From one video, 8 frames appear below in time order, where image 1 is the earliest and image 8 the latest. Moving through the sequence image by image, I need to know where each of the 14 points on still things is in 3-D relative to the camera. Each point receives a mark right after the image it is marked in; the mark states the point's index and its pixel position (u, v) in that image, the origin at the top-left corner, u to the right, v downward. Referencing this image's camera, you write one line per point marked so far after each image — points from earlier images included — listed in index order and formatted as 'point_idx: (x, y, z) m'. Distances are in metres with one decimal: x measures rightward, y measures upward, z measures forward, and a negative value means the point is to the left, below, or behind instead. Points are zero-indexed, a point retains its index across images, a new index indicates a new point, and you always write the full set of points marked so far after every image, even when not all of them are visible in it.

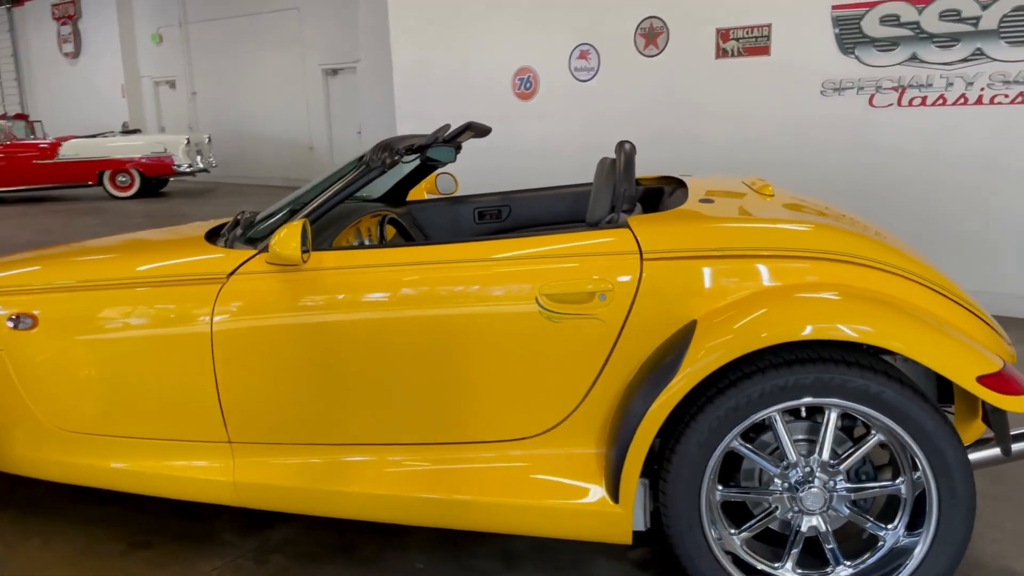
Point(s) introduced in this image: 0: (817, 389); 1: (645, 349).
0: (+0.7, -0.2, +1.9) m
1: (+0.4, -0.1, +2.0) m
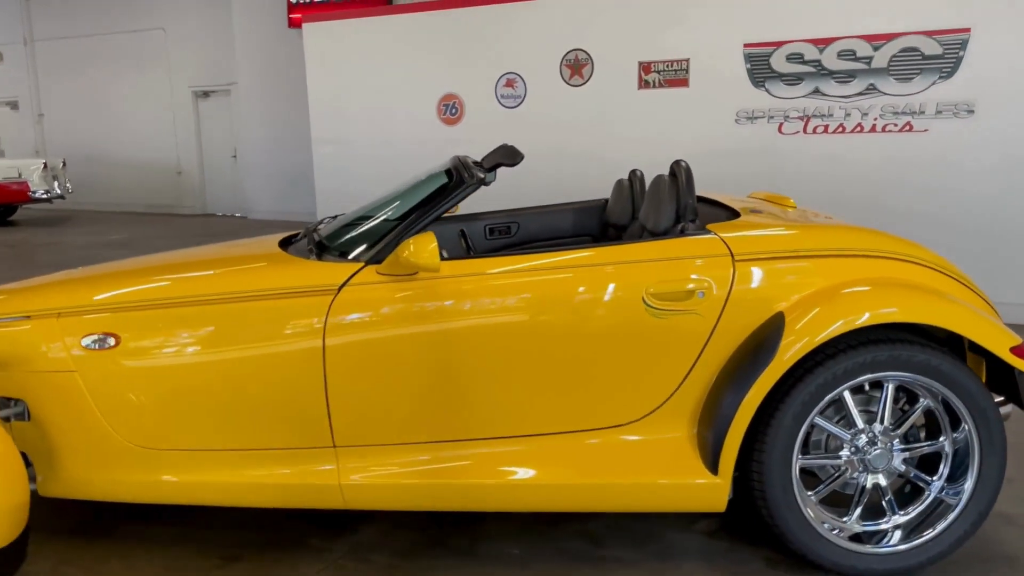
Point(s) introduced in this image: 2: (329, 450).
0: (+1.0, -0.2, +2.3) m
1: (+0.7, -0.1, +2.4) m
2: (-0.5, -0.5, +2.5) m
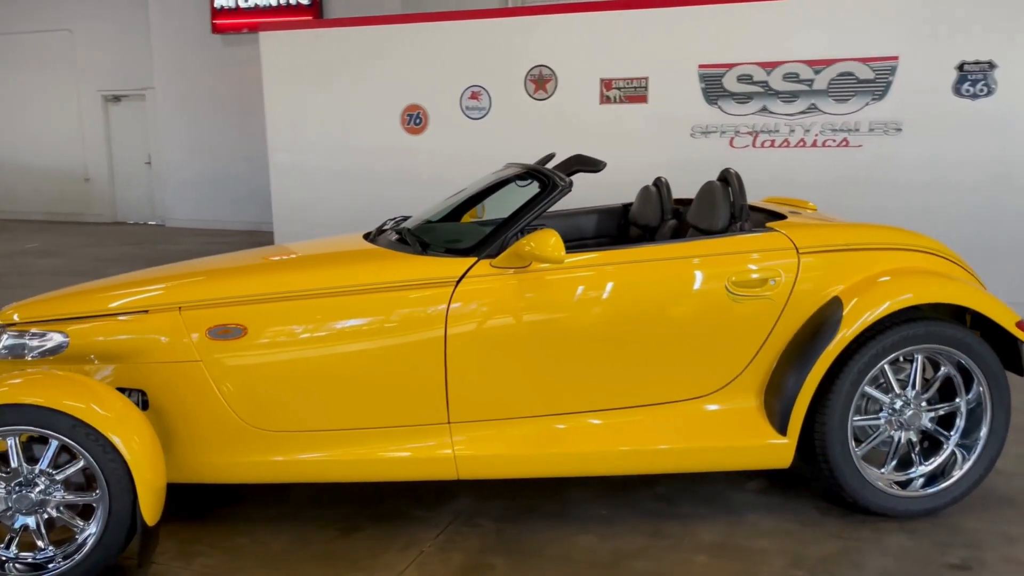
0: (+1.3, -0.2, +2.7) m
1: (+1.0, -0.1, +2.8) m
2: (-0.2, -0.4, +2.7) m
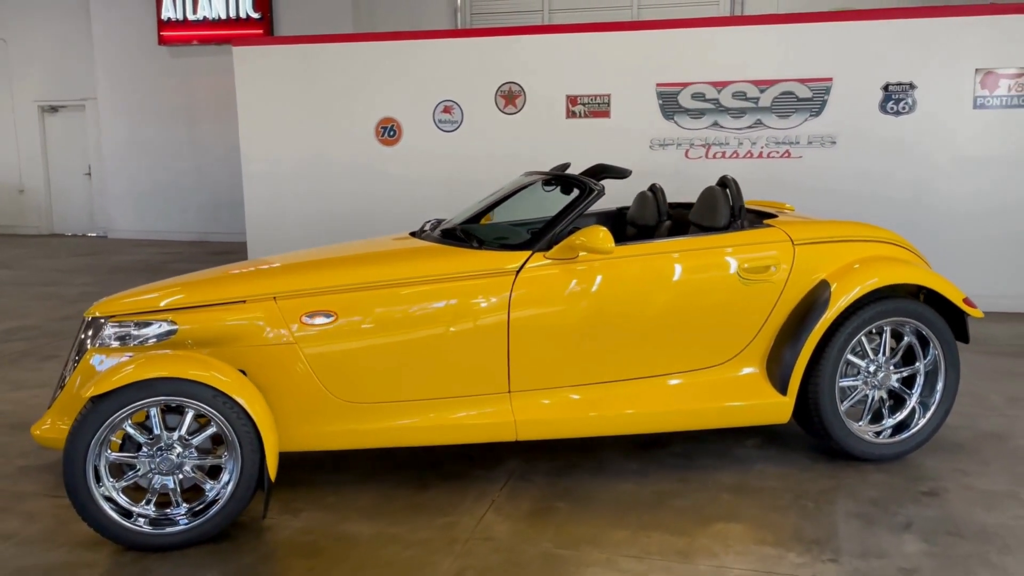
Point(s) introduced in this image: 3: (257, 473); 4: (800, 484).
0: (+1.5, -0.1, +3.4) m
1: (+1.1, 0.0, +3.4) m
2: (0.0, -0.4, +3.2) m
3: (-0.8, -0.6, +2.7) m
4: (+1.1, -0.7, +3.2) m
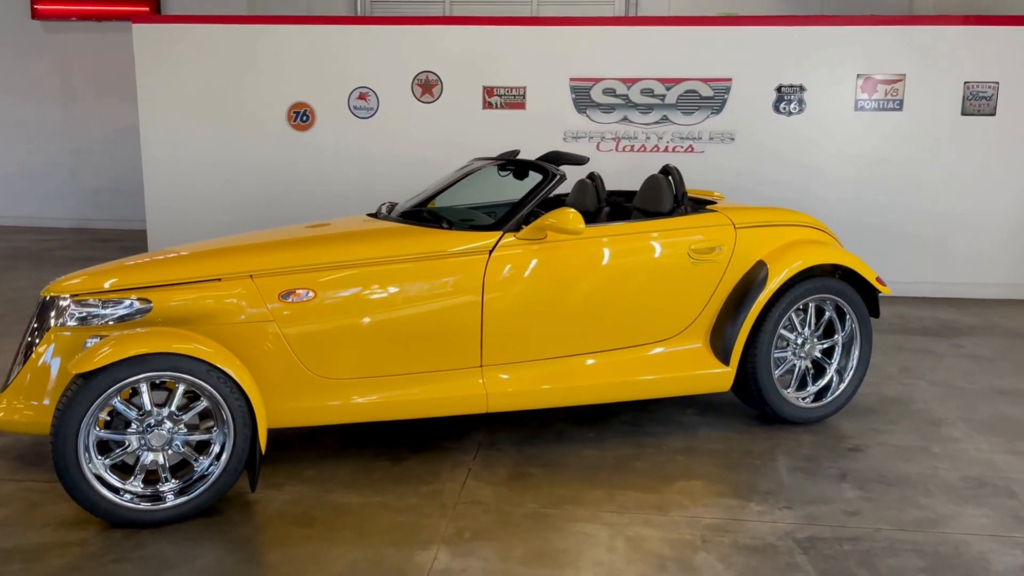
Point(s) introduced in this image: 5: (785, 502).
0: (+1.4, 0.0, +3.8) m
1: (+1.0, +0.1, +3.7) m
2: (-0.1, -0.3, +3.4) m
3: (-0.9, -0.5, +2.8) m
4: (+1.0, -0.7, +3.5) m
5: (+1.0, -0.8, +2.9) m
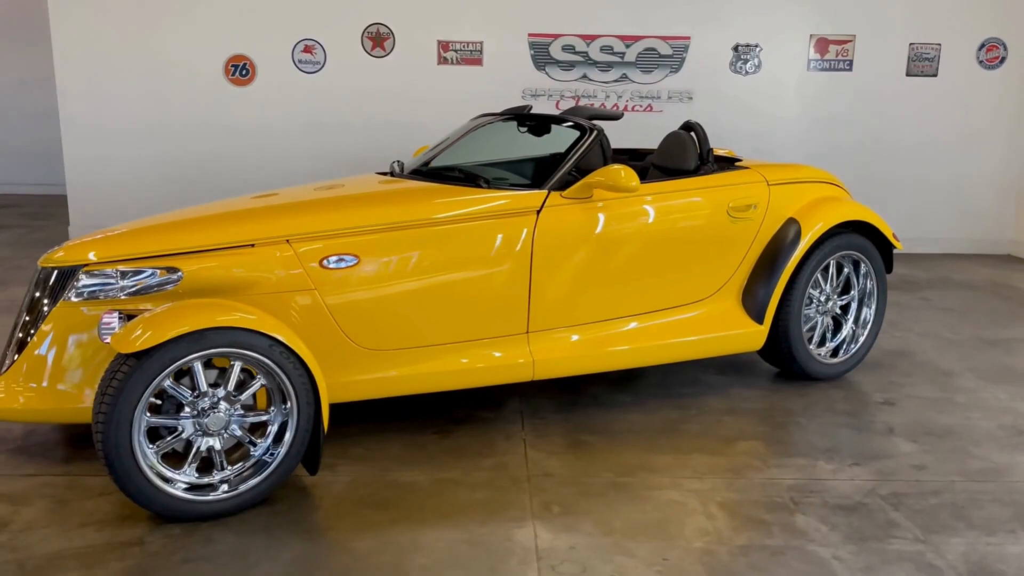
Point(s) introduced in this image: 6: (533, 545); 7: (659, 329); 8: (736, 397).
0: (+1.5, +0.2, +3.8) m
1: (+1.1, +0.2, +3.7) m
2: (0.0, -0.2, +3.2) m
3: (-0.6, -0.4, +2.5) m
4: (+1.1, -0.5, +3.5) m
5: (+1.2, -0.6, +2.9) m
6: (+0.1, -0.7, +2.3) m
7: (+0.6, -0.2, +3.4) m
8: (+1.0, -0.5, +3.6) m
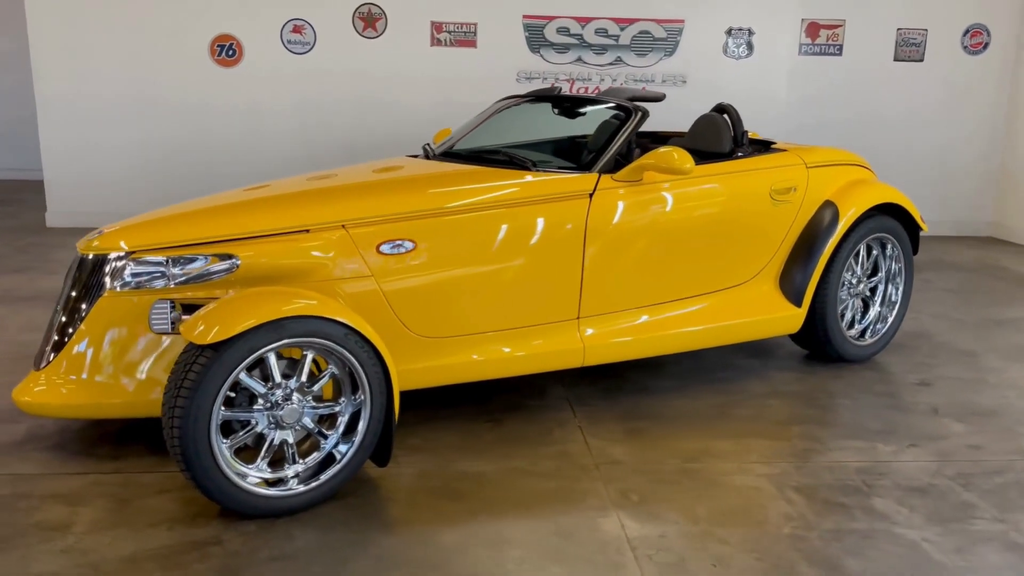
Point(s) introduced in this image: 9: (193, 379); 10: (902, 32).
0: (+1.6, +0.3, +3.8) m
1: (+1.3, +0.3, +3.7) m
2: (+0.2, -0.1, +3.1) m
3: (-0.4, -0.4, +2.5) m
4: (+1.3, -0.4, +3.5) m
5: (+1.4, -0.5, +3.0) m
6: (+0.3, -0.7, +2.3) m
7: (+0.8, -0.1, +3.4) m
8: (+1.1, -0.4, +3.6) m
9: (-0.8, -0.2, +2.1) m
10: (+3.4, +2.2, +7.4) m
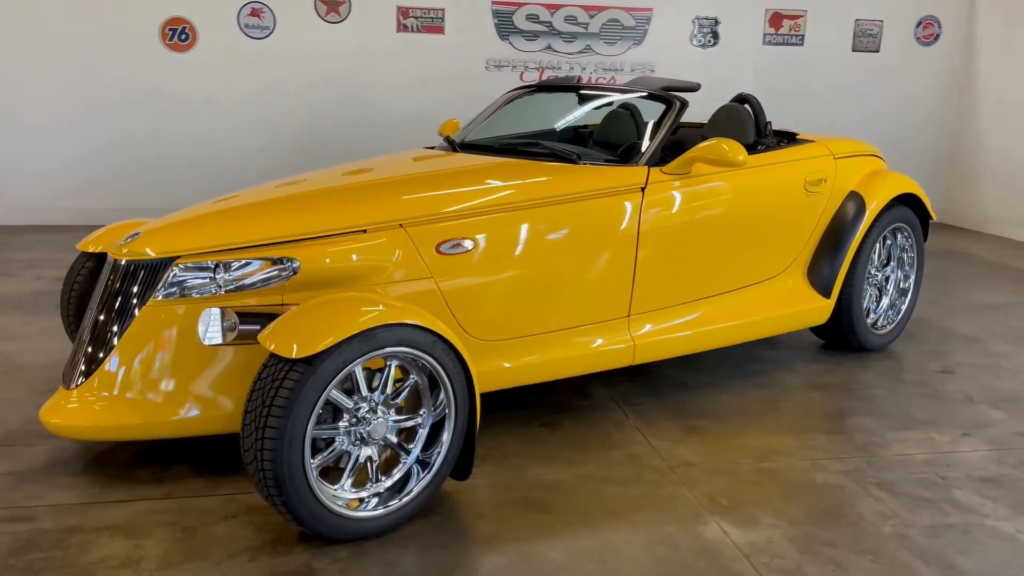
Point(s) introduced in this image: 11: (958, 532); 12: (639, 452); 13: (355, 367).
0: (+1.7, +0.3, +3.8) m
1: (+1.4, +0.4, +3.7) m
2: (+0.4, -0.1, +3.1) m
3: (-0.1, -0.4, +2.3) m
4: (+1.4, -0.4, +3.6) m
5: (+1.6, -0.5, +3.0) m
6: (+0.6, -0.7, +2.2) m
7: (+0.9, -0.1, +3.4) m
8: (+1.3, -0.4, +3.6) m
9: (-0.5, -0.3, +2.0) m
10: (+3.1, +2.4, +7.5) m
11: (+1.2, -0.7, +2.3) m
12: (+0.4, -0.5, +2.8) m
13: (-0.4, -0.2, +2.1) m
